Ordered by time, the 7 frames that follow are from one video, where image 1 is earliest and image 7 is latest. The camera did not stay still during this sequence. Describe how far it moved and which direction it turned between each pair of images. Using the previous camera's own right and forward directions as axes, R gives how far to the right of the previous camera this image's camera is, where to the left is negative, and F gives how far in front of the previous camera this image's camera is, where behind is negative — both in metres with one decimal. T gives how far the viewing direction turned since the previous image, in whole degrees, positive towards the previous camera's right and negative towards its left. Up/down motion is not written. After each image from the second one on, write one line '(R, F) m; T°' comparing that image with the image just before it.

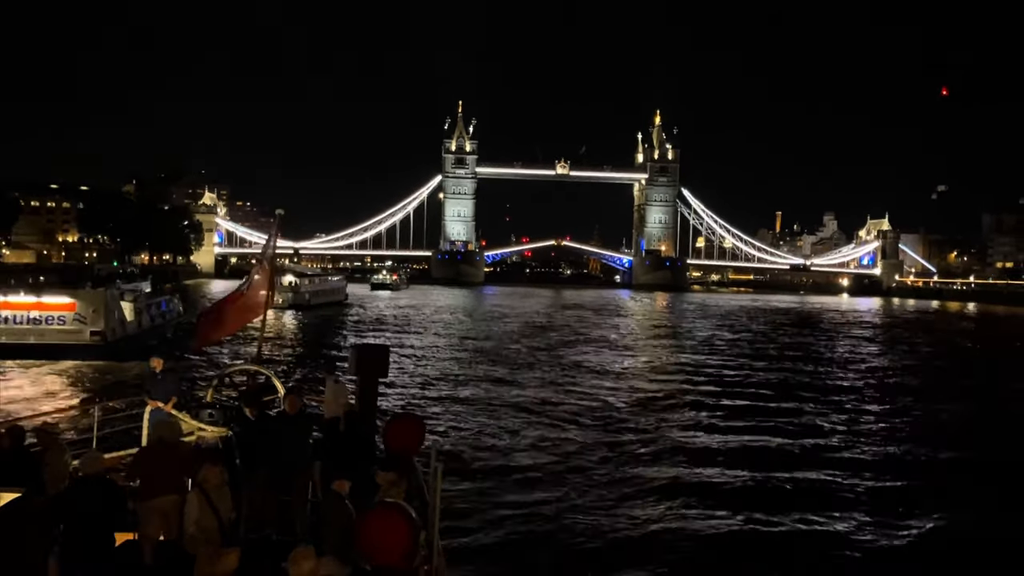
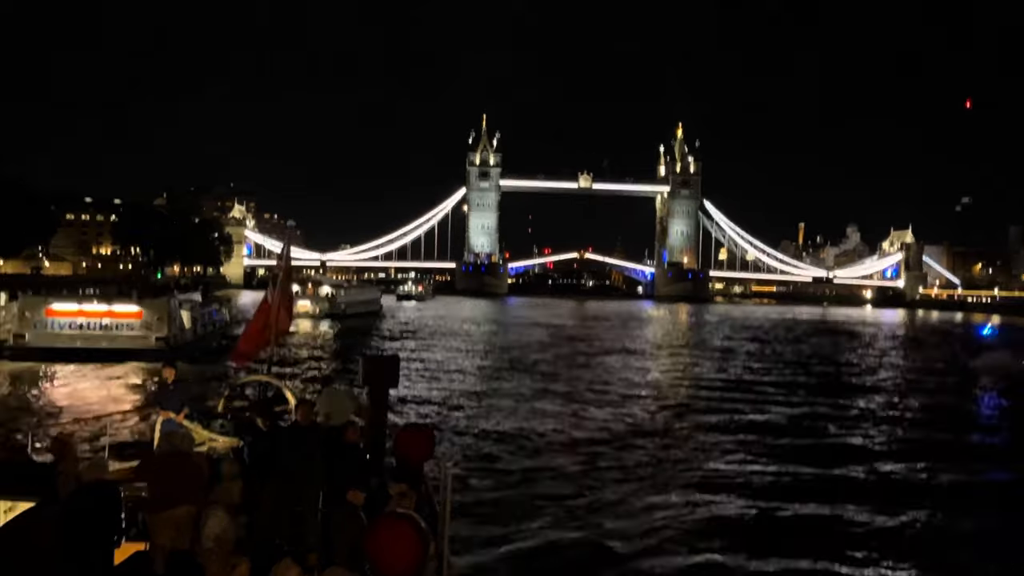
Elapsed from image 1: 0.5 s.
(+0.2, -0.3) m; -2°
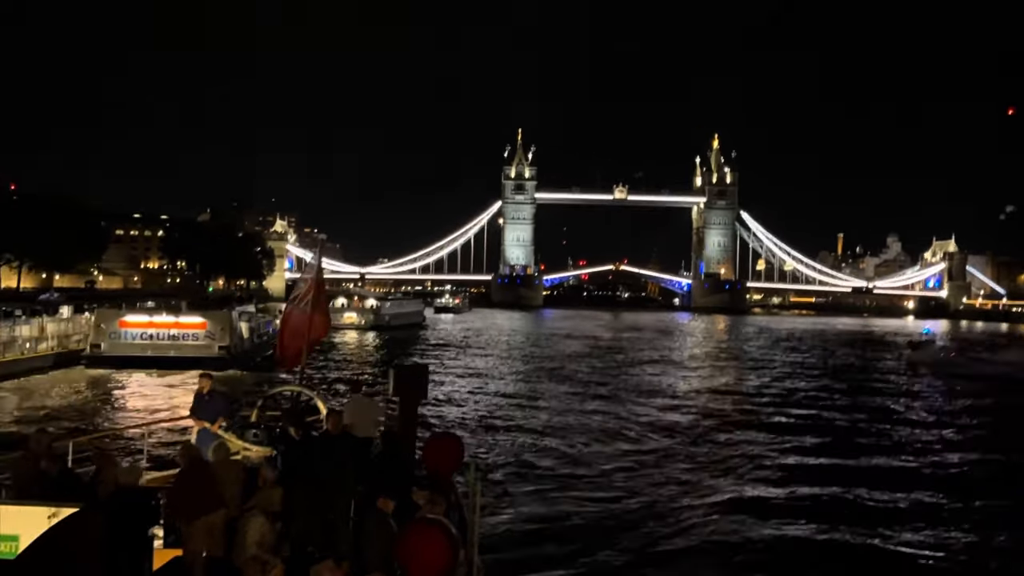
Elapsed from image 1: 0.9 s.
(+0.1, 0.0) m; -2°
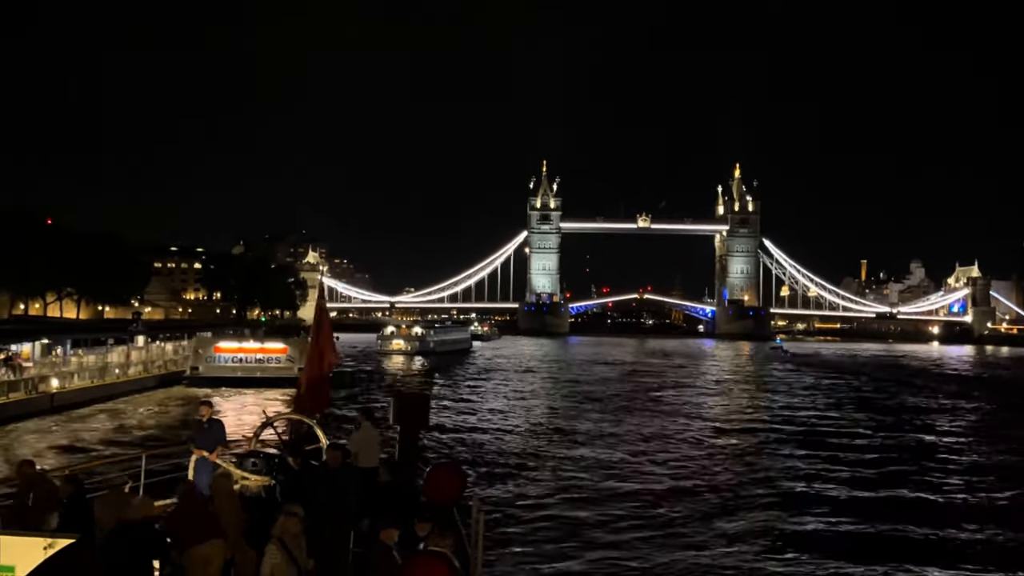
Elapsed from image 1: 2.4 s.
(+0.4, -0.5) m; -2°
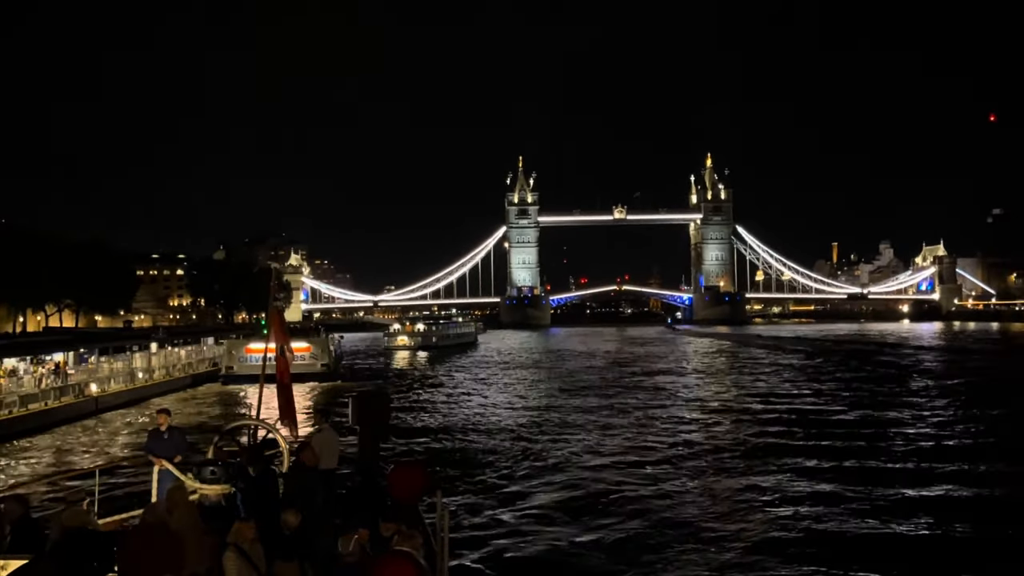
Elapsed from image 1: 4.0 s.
(+0.5, -0.6) m; 0°
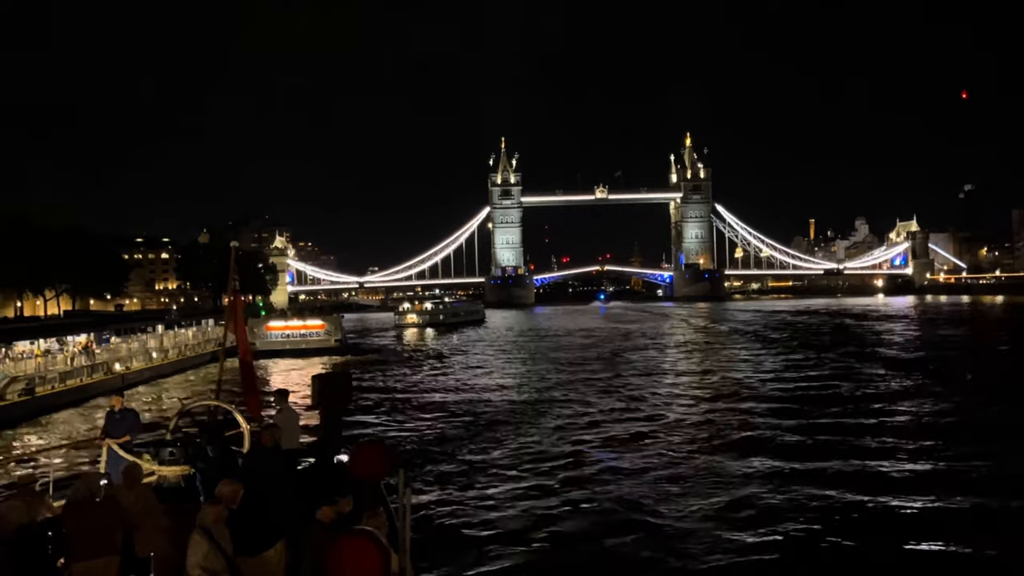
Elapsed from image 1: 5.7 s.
(+0.5, -0.6) m; 0°
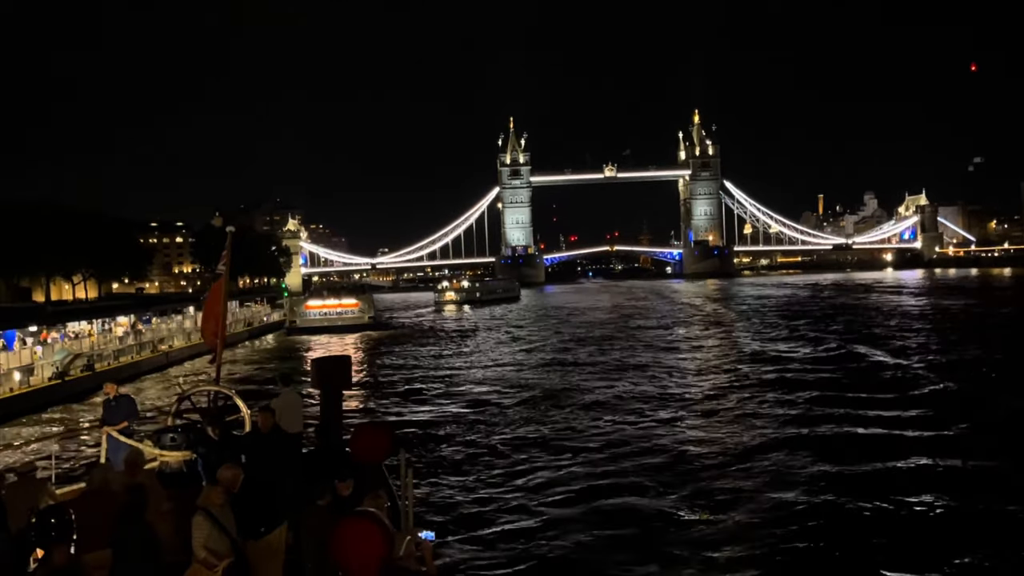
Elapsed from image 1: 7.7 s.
(+0.3, -0.2) m; -1°
